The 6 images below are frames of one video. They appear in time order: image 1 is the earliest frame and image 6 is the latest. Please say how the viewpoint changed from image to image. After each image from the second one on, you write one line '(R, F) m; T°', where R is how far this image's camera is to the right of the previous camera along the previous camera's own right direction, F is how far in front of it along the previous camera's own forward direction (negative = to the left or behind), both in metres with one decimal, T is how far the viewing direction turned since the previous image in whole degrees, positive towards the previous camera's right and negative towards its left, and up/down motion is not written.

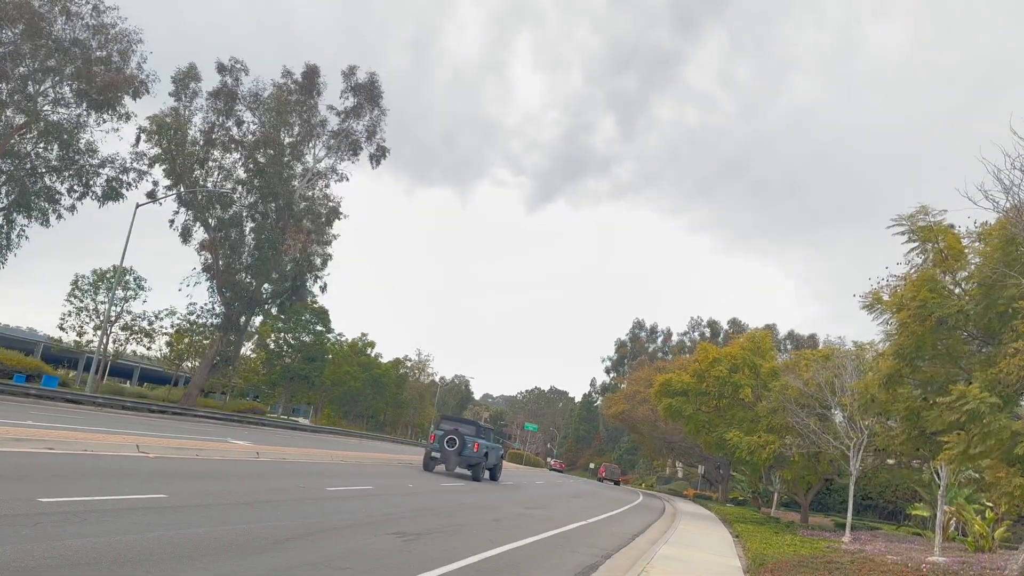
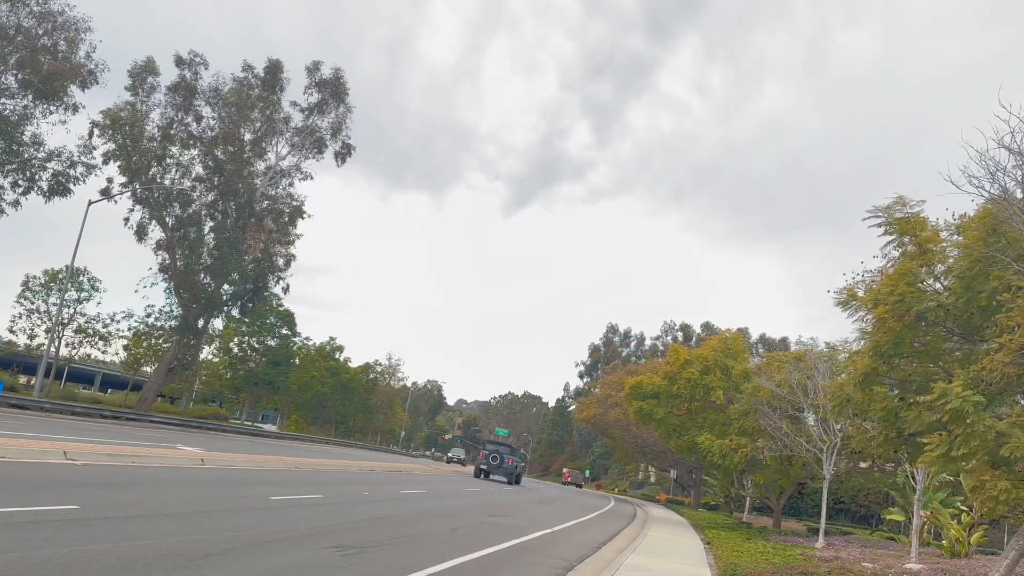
(+0.3, +0.9) m; +2°
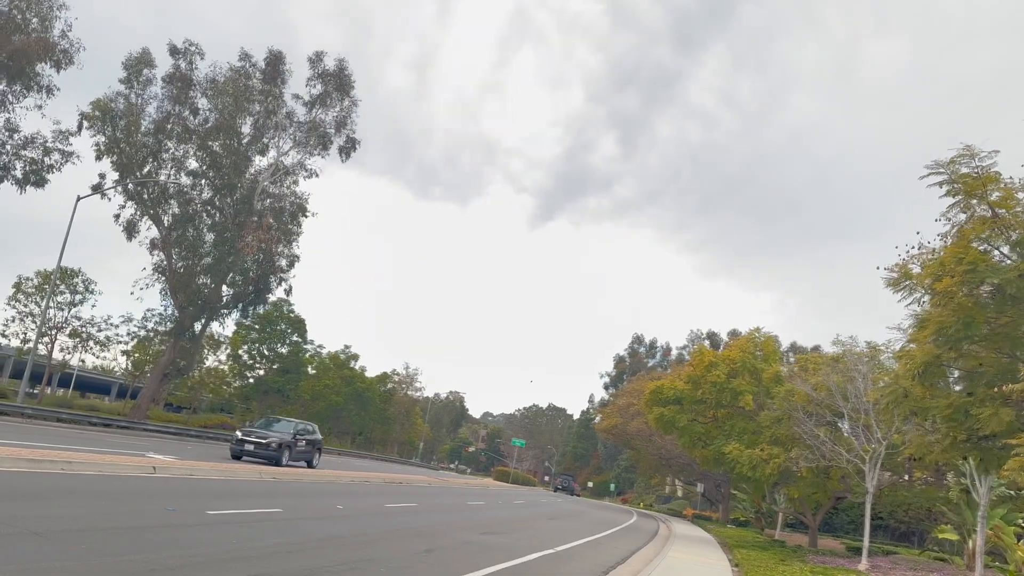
(+0.7, +2.4) m; -2°
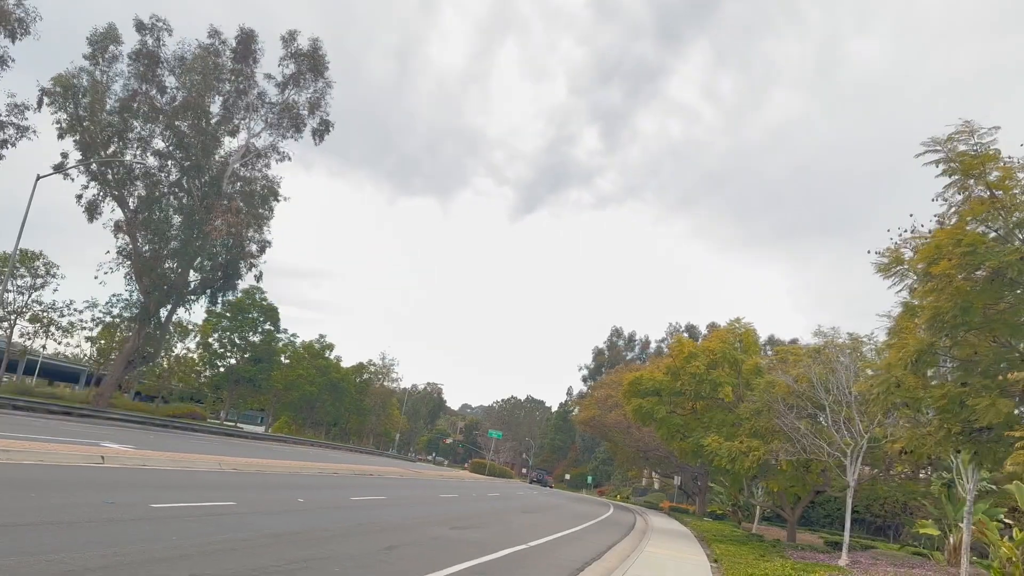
(+0.1, +0.8) m; +2°
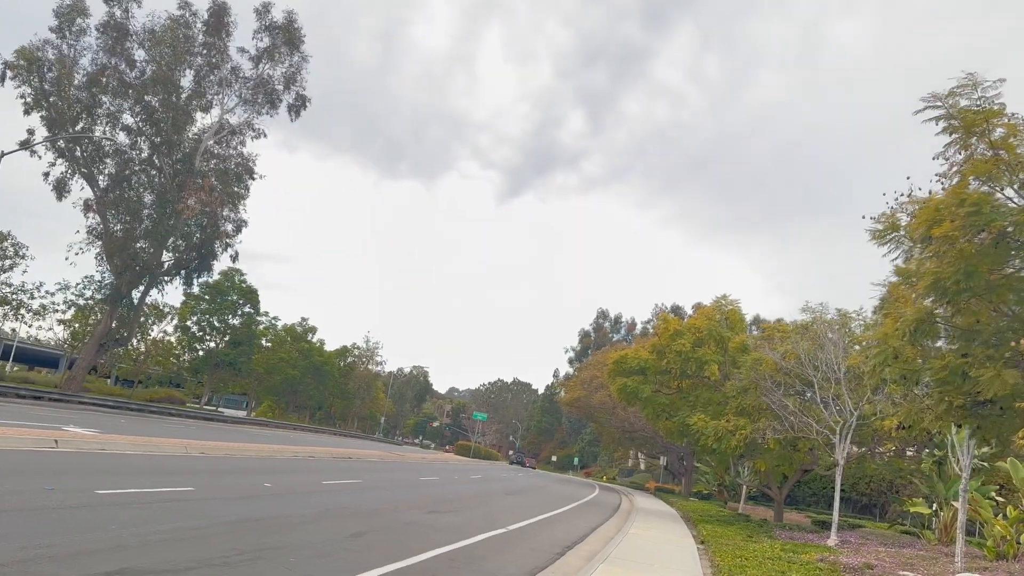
(+0.2, +0.8) m; +1°
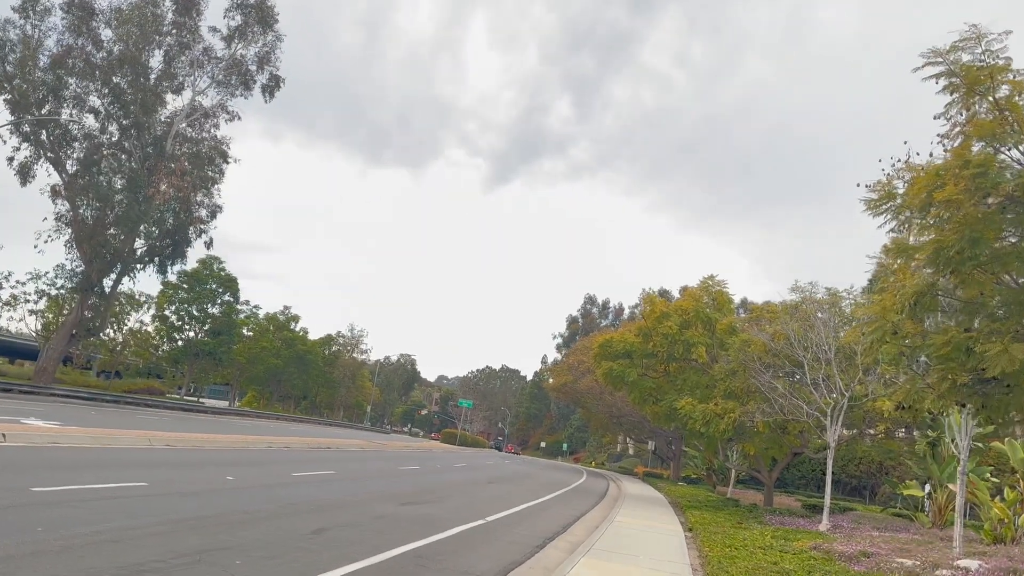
(+0.2, +0.8) m; +1°
